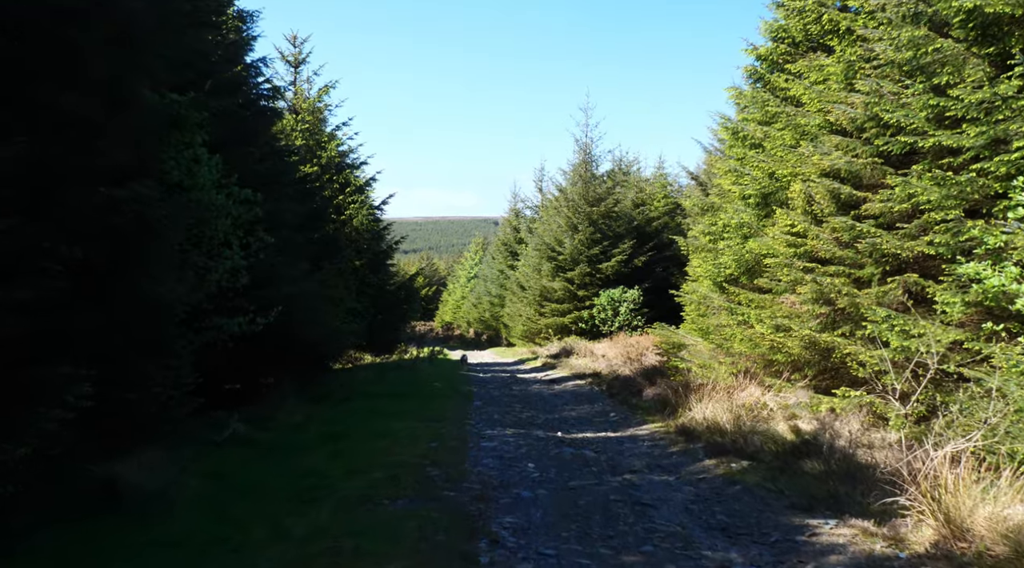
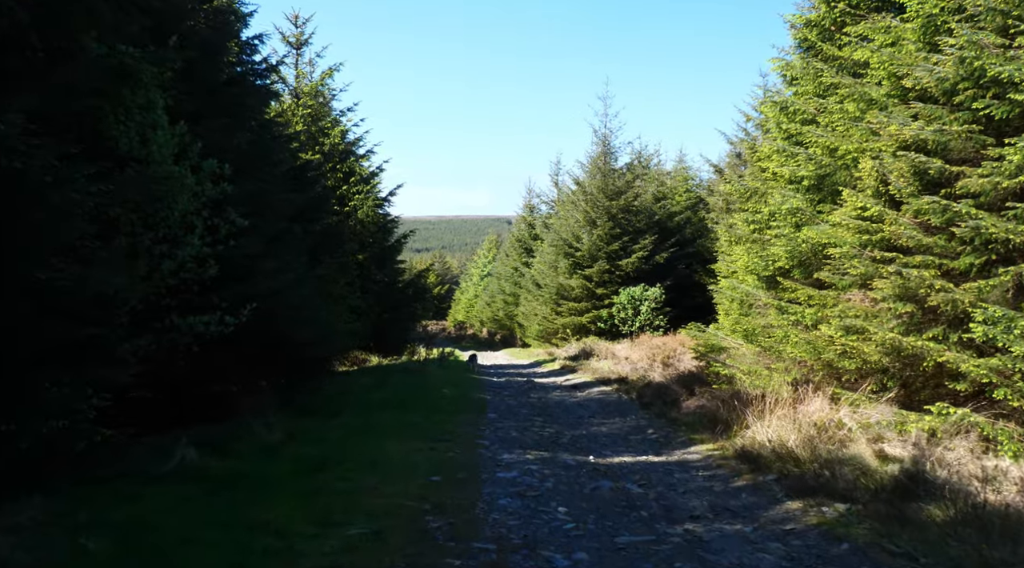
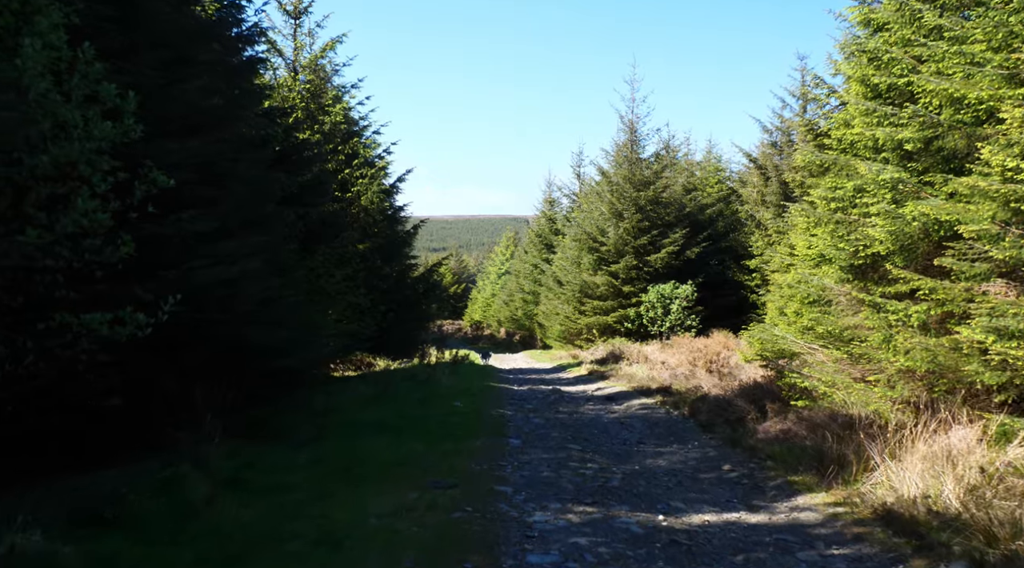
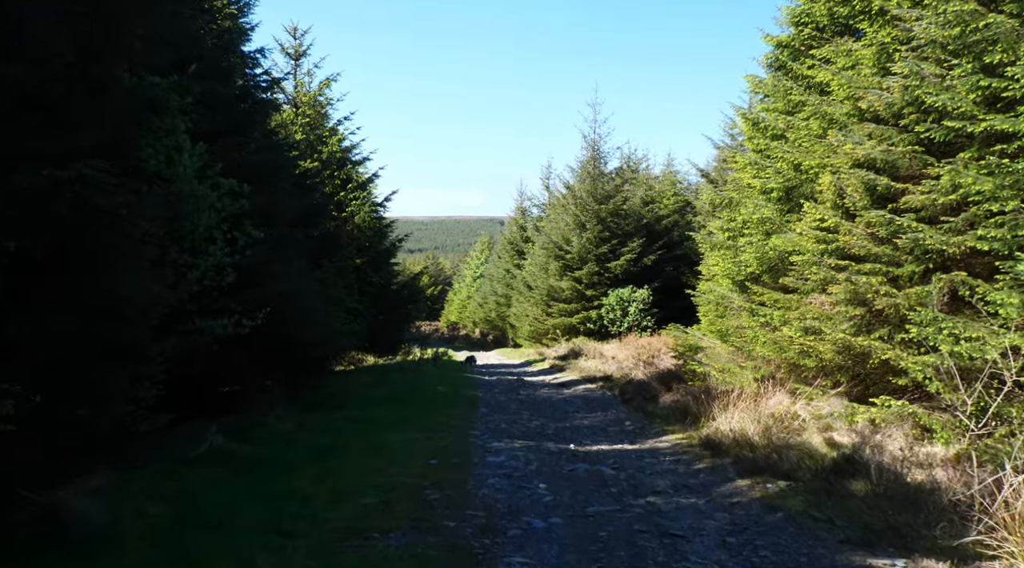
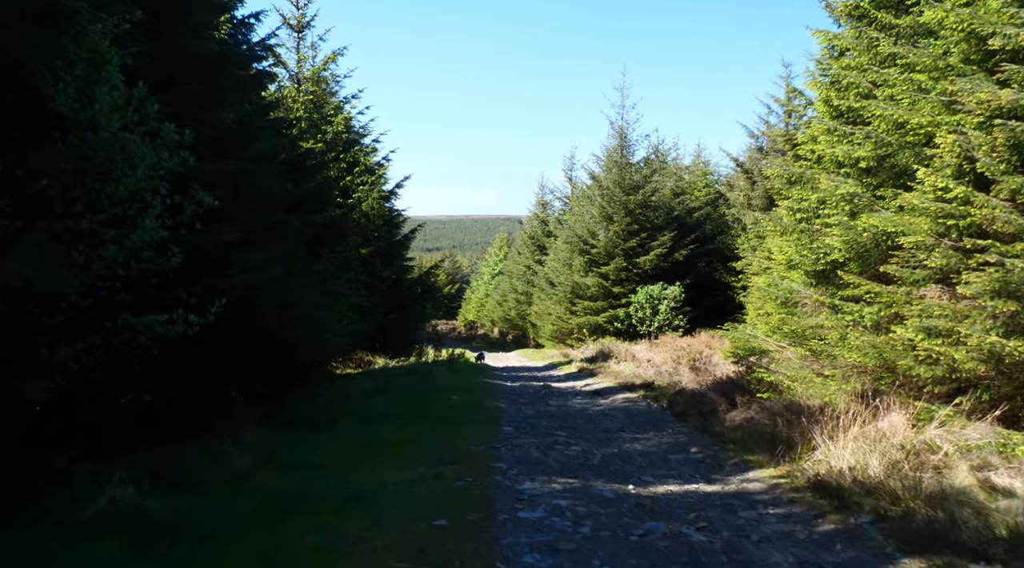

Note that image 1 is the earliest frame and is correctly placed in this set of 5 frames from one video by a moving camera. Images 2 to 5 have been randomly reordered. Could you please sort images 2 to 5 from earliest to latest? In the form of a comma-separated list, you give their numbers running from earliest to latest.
4, 2, 5, 3
